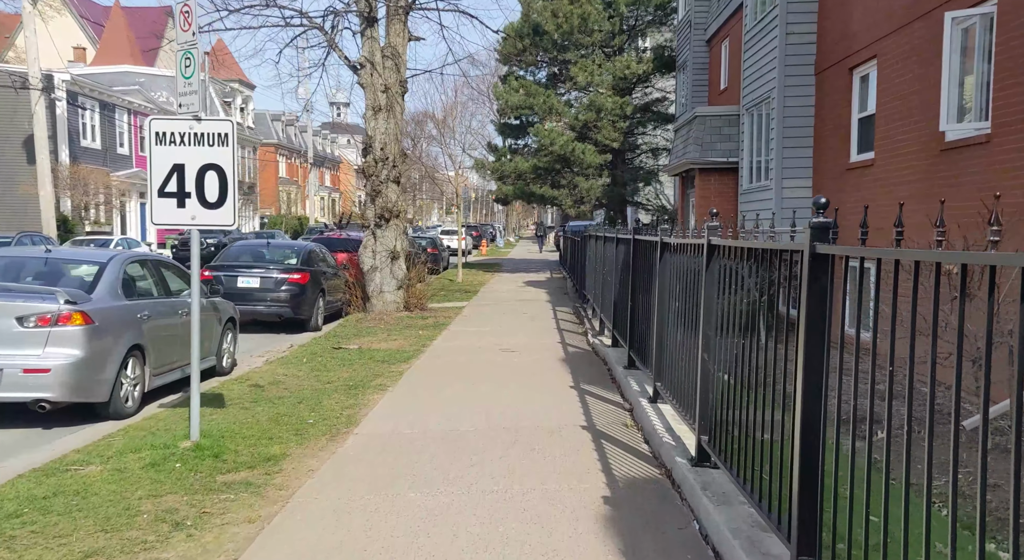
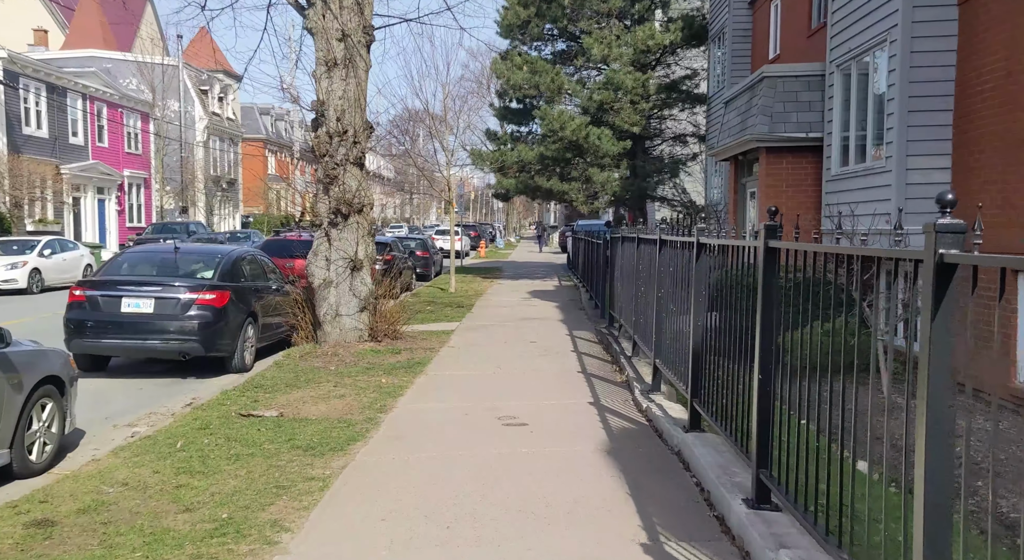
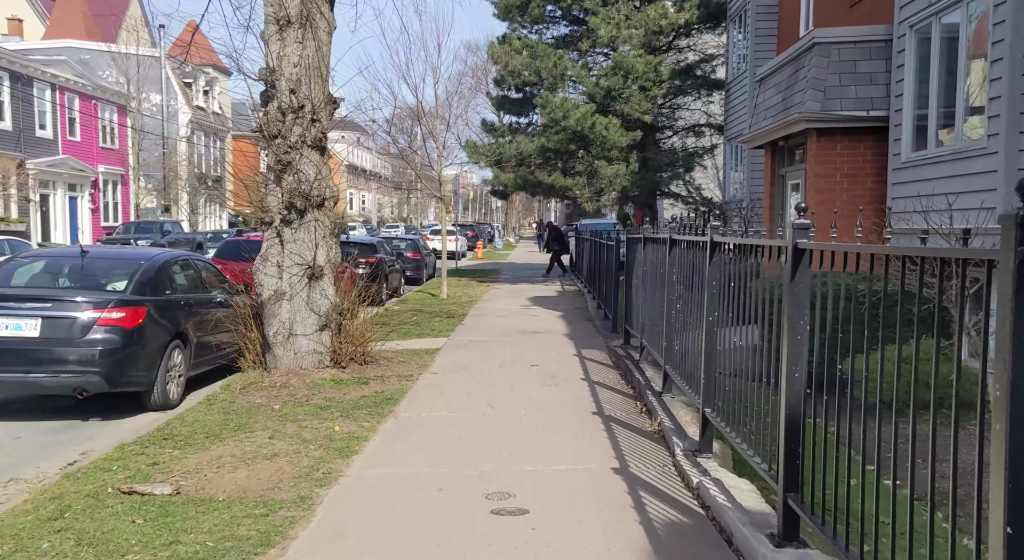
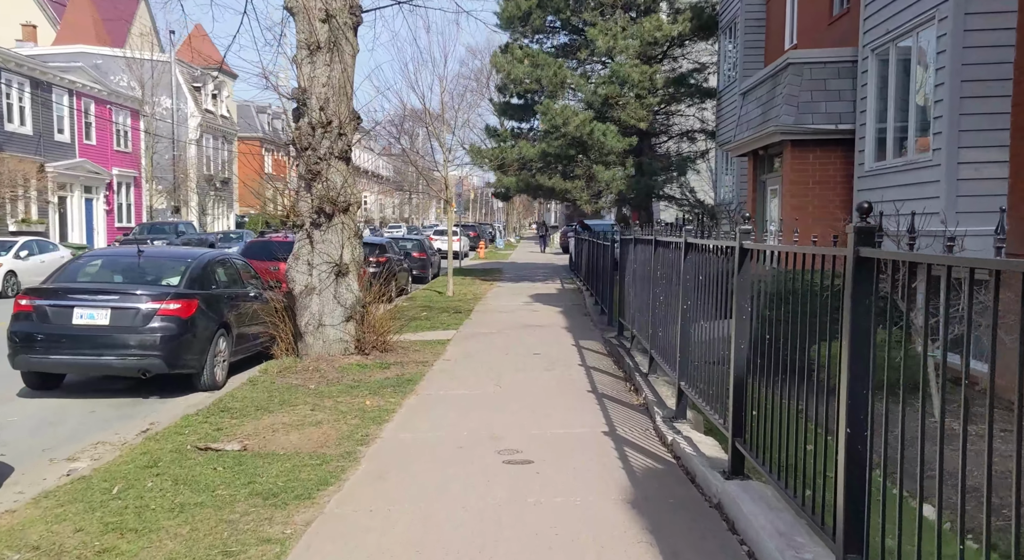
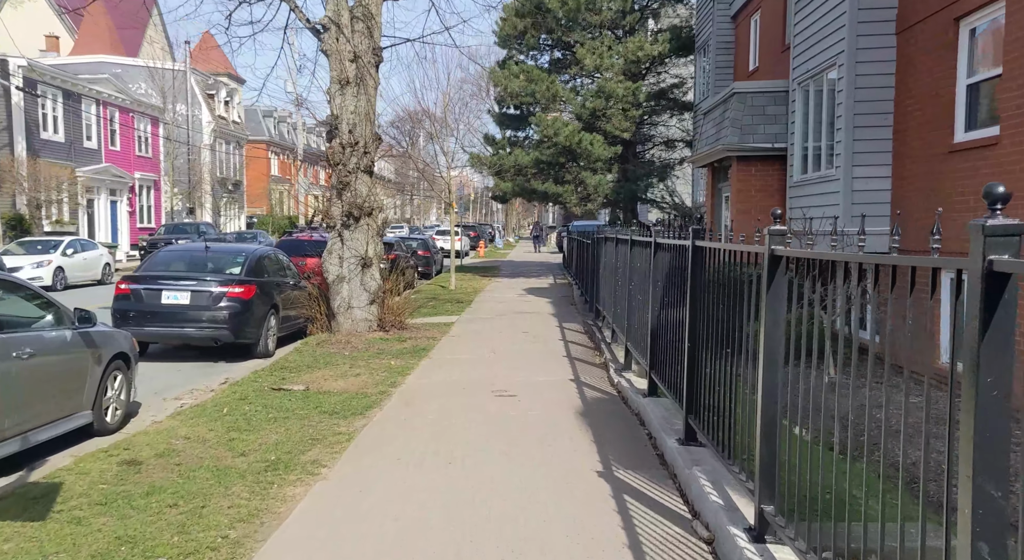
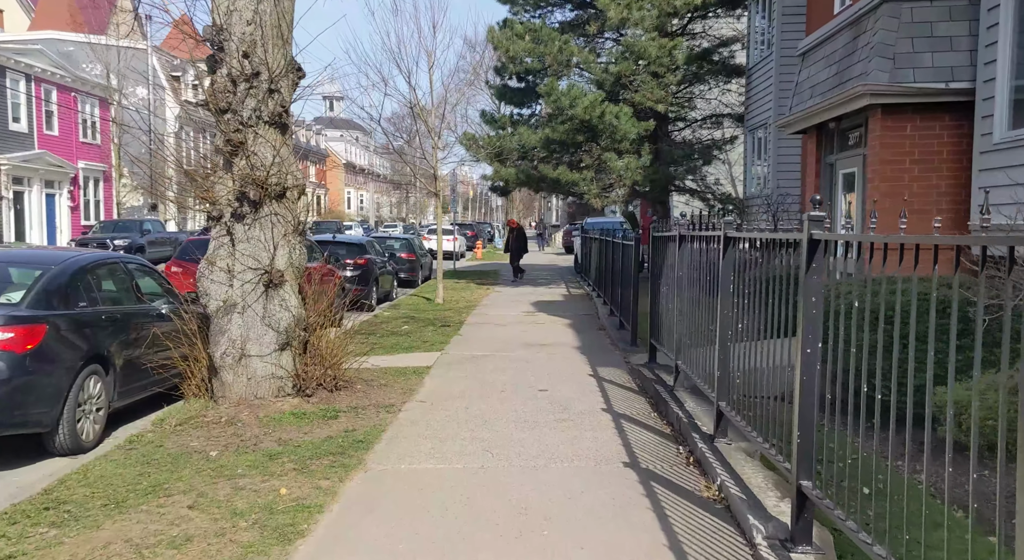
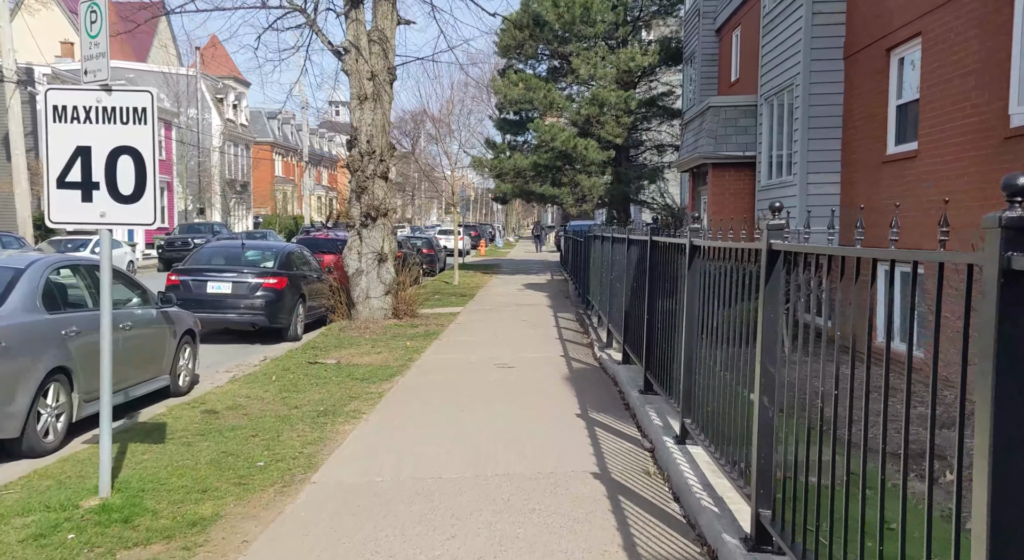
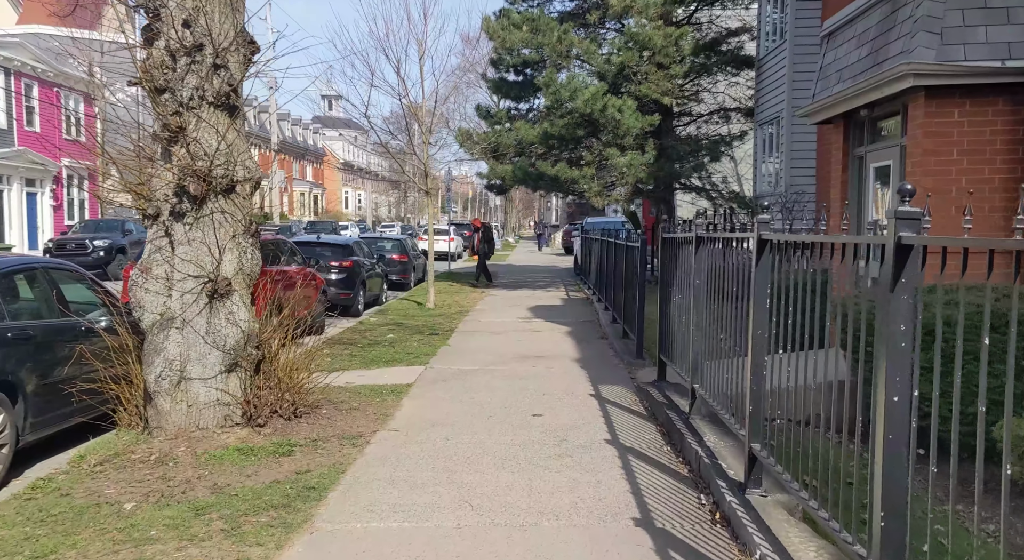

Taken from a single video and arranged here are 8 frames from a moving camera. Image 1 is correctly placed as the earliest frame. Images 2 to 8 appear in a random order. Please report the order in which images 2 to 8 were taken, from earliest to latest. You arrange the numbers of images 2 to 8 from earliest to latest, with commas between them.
7, 5, 2, 4, 3, 6, 8
